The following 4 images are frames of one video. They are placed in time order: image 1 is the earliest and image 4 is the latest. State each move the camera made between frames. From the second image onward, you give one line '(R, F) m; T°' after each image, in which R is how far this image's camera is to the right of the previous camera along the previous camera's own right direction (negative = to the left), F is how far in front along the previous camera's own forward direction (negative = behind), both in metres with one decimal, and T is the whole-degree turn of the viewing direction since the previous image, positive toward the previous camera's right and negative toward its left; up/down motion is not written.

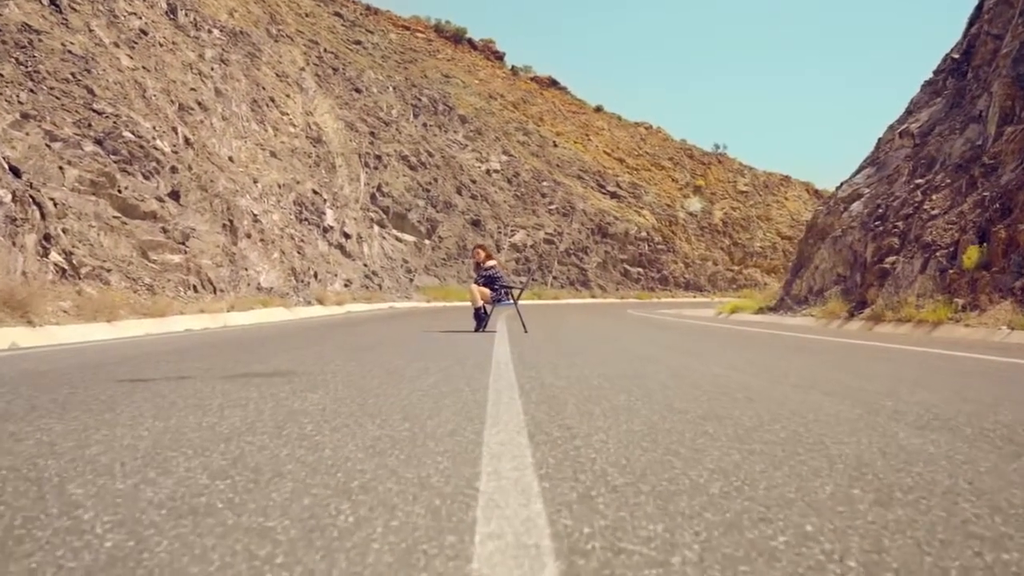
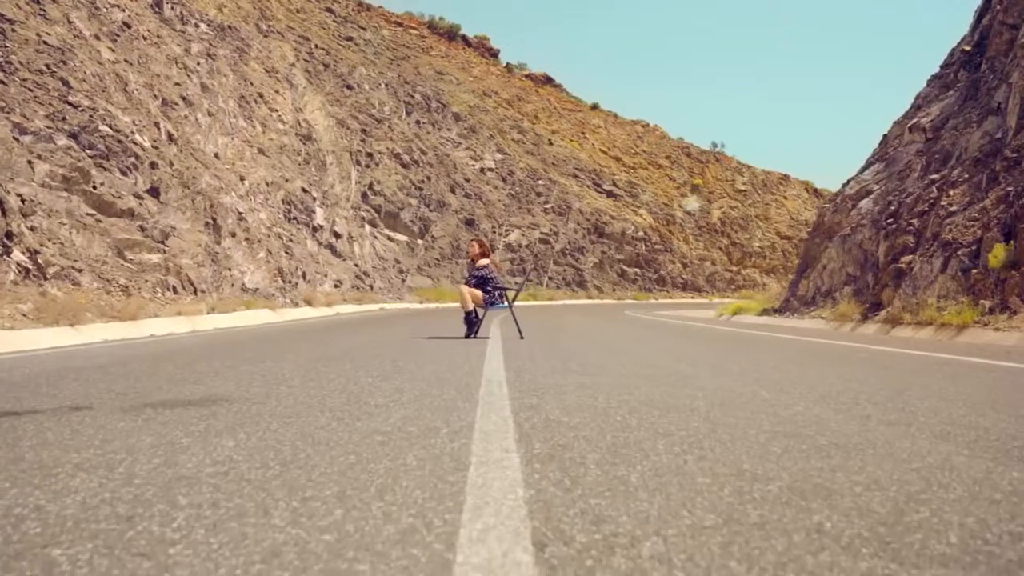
(0.0, +1.1) m; 0°
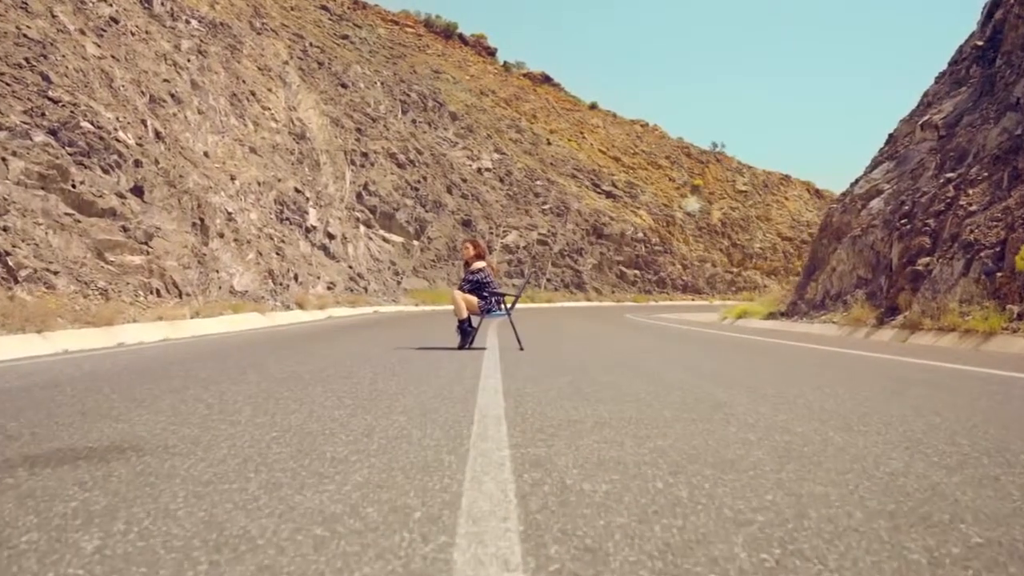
(0.0, +0.9) m; 0°
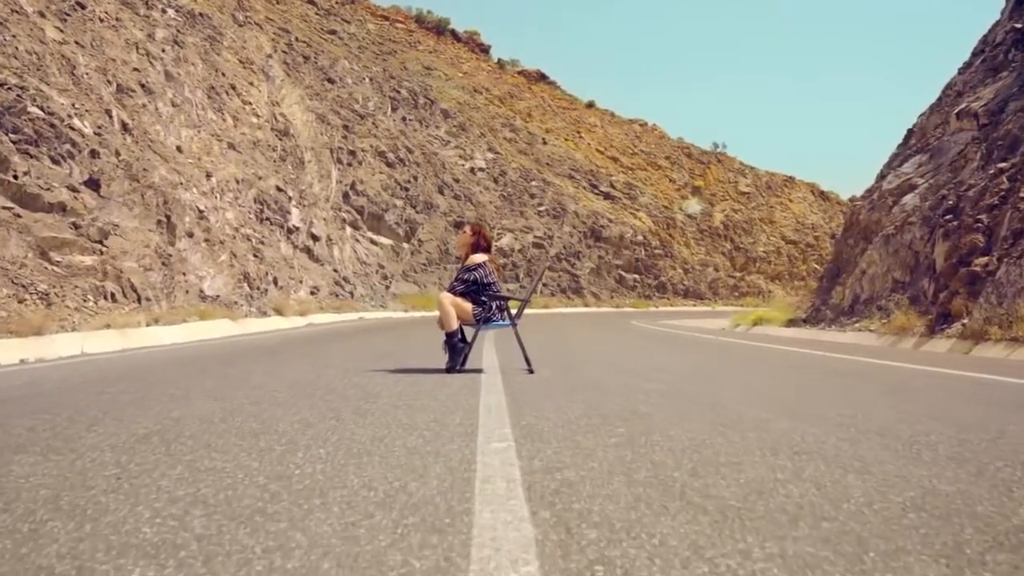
(-0.1, +2.3) m; 0°
